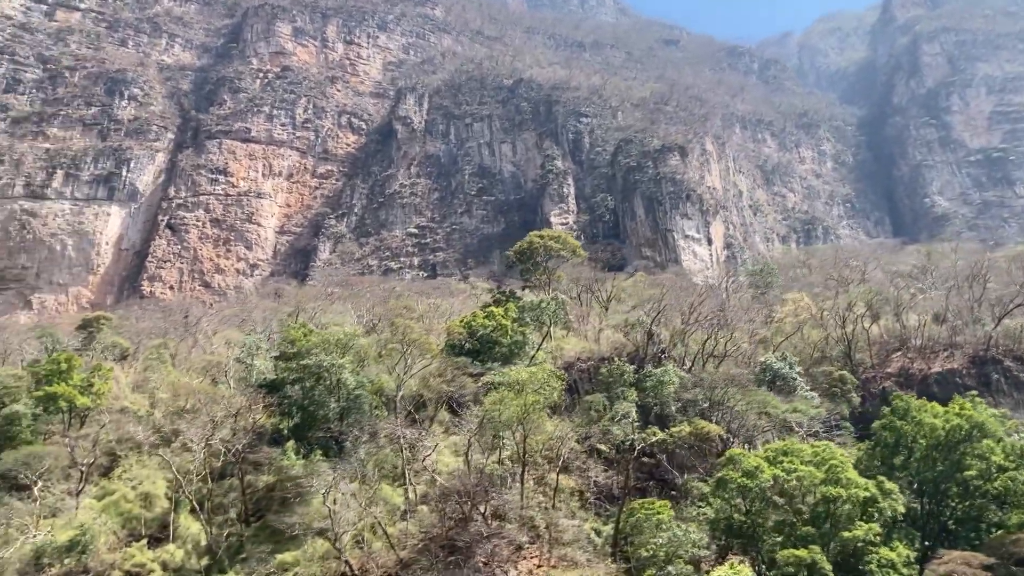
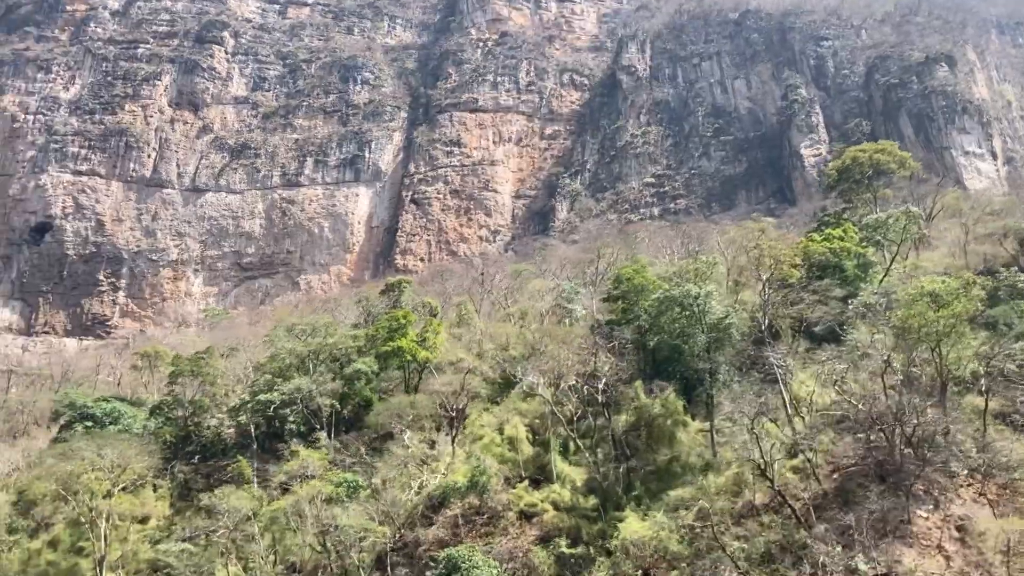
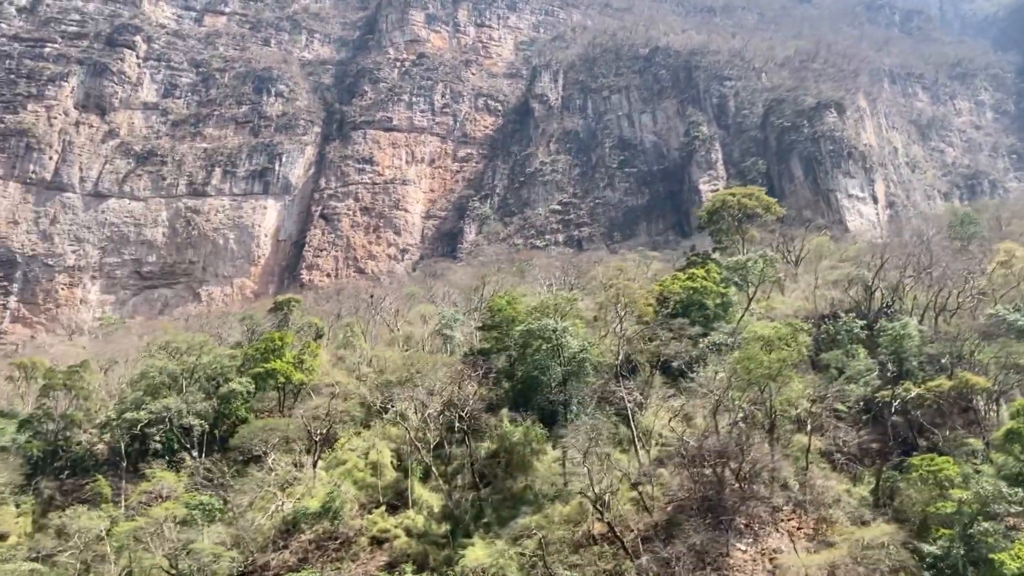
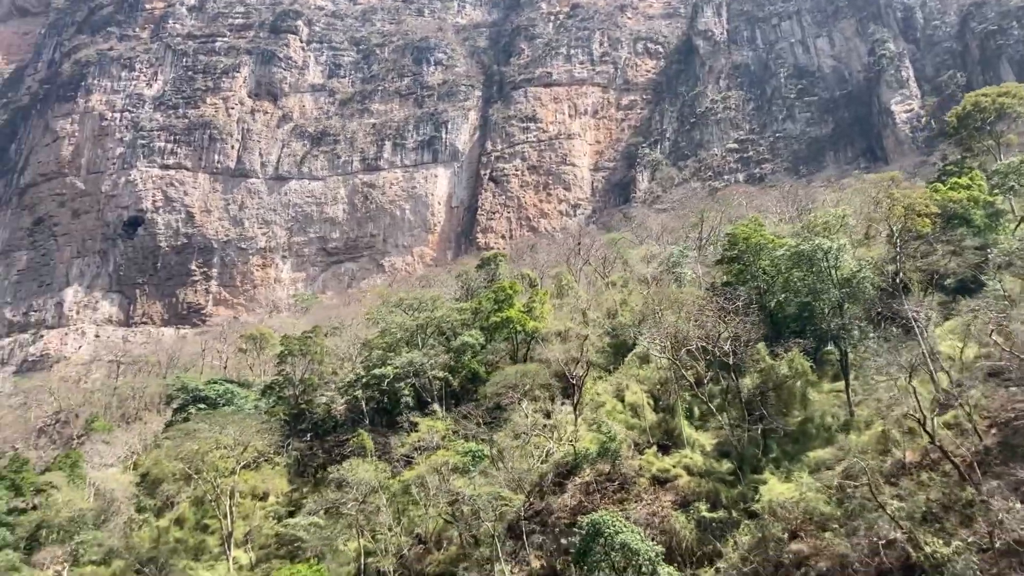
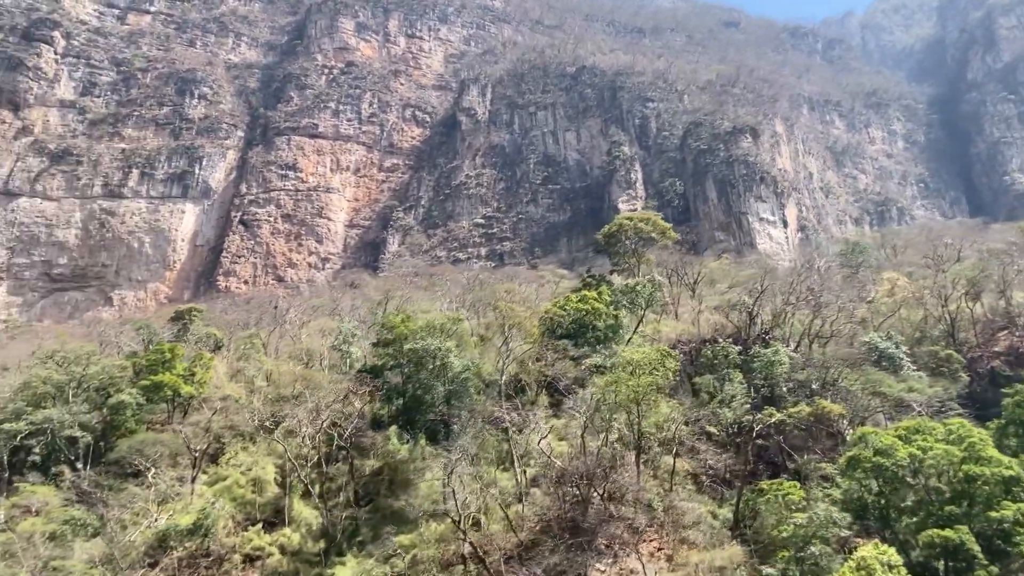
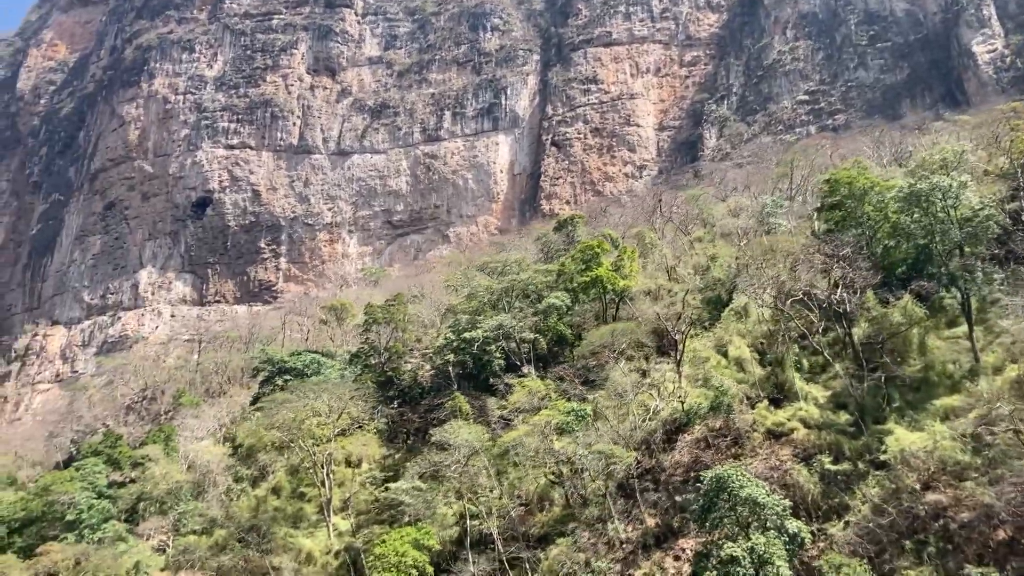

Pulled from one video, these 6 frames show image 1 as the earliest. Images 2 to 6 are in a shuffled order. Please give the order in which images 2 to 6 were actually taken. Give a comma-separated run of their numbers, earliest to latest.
5, 3, 2, 4, 6
